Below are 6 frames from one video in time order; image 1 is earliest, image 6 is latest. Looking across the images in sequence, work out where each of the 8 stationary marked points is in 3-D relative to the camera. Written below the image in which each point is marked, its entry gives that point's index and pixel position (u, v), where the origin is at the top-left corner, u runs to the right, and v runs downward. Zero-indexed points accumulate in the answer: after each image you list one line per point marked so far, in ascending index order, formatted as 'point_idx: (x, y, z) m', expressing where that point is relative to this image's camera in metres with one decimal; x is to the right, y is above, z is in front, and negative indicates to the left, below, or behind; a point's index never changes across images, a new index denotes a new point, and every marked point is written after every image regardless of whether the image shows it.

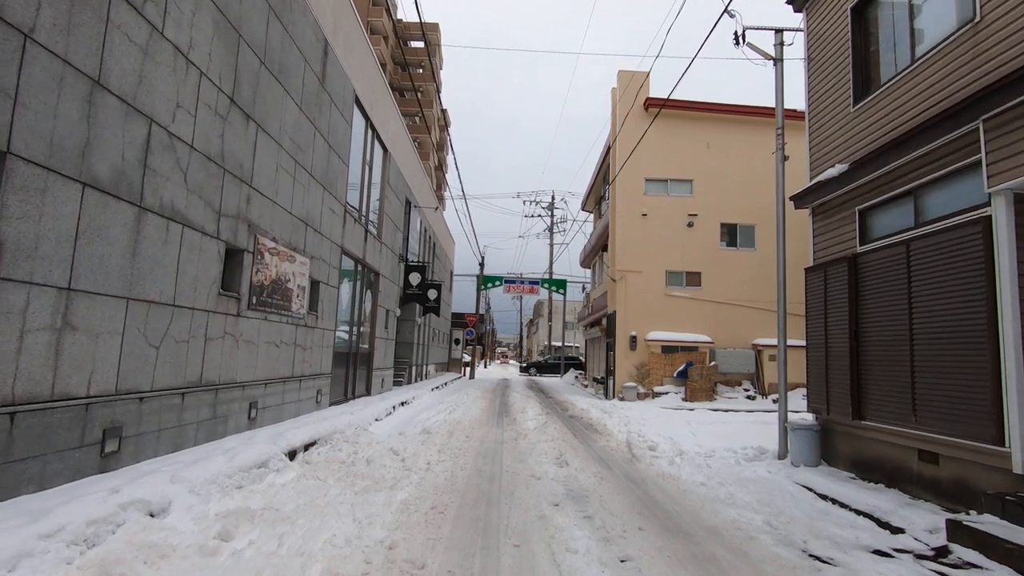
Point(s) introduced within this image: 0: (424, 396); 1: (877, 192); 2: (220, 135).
0: (-2.6, -3.2, +16.9) m
1: (+4.5, +1.2, +7.1) m
2: (-3.3, +1.7, +6.4) m
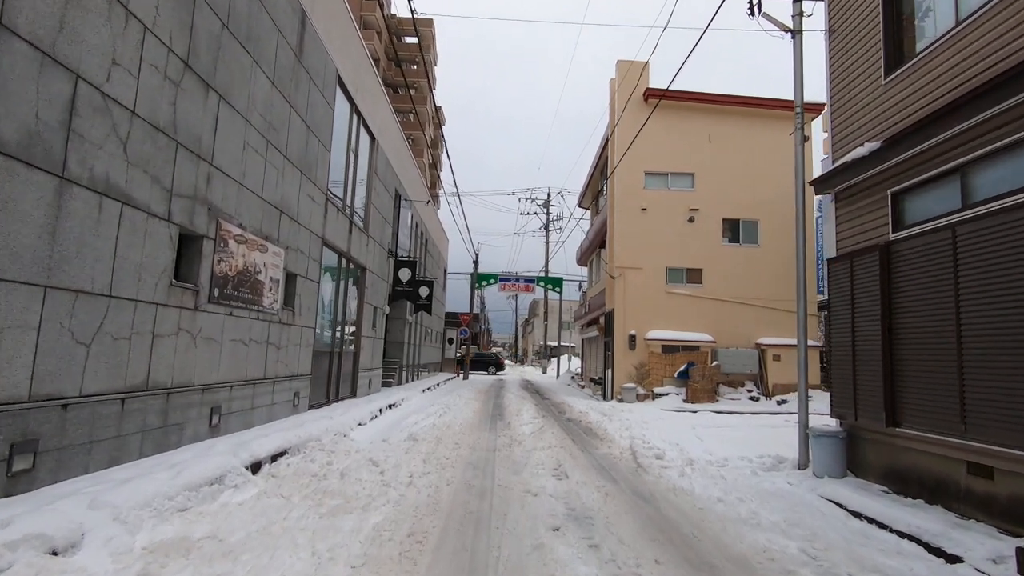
0: (-2.7, -3.1, +16.1) m
1: (+4.5, +1.3, +6.4) m
2: (-3.3, +1.8, +5.6) m
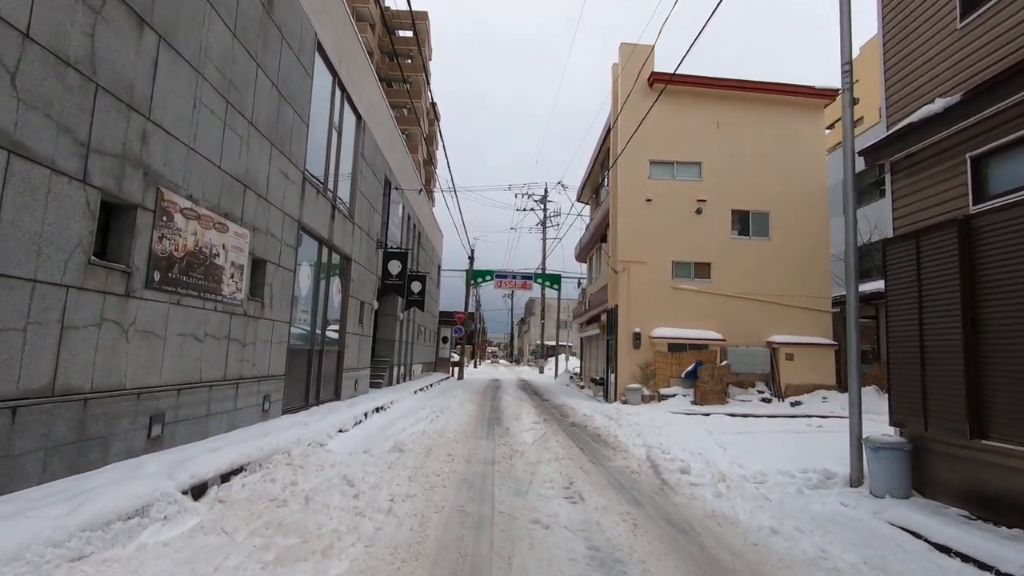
0: (-2.8, -2.9, +15.0) m
1: (+4.5, +1.5, +5.3) m
2: (-3.3, +2.0, +4.4) m
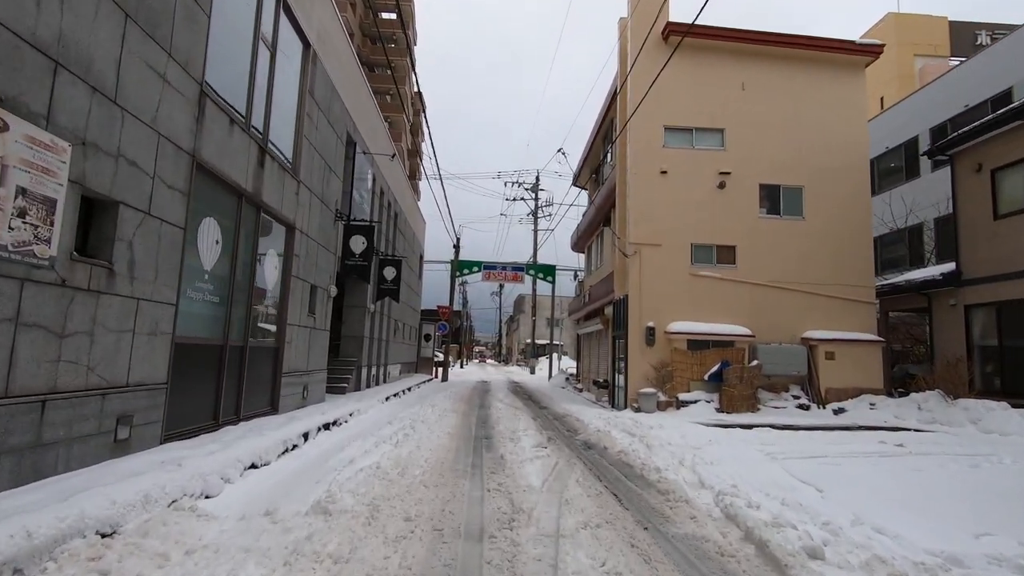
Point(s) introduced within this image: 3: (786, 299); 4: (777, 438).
0: (-3.0, -2.5, +12.0) m
1: (+4.6, +1.8, +2.4) m
2: (-3.2, +2.3, +1.4) m
3: (+7.8, -0.3, +16.3) m
4: (+4.7, -2.6, +10.2) m
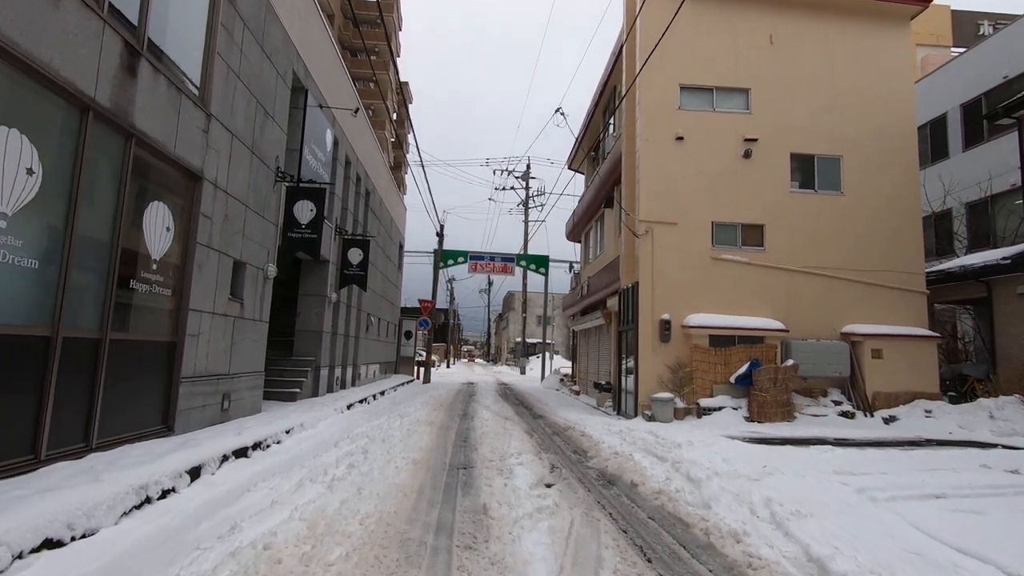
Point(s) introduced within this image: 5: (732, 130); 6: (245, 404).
0: (-3.1, -2.2, +9.3) m
1: (+4.6, +2.1, -0.1) m
2: (-3.2, +2.7, -1.3) m
3: (+7.5, 0.0, +13.8) m
4: (+4.6, -2.3, +7.7) m
5: (+5.5, +4.0, +14.3) m
6: (-4.0, -1.7, +8.7) m
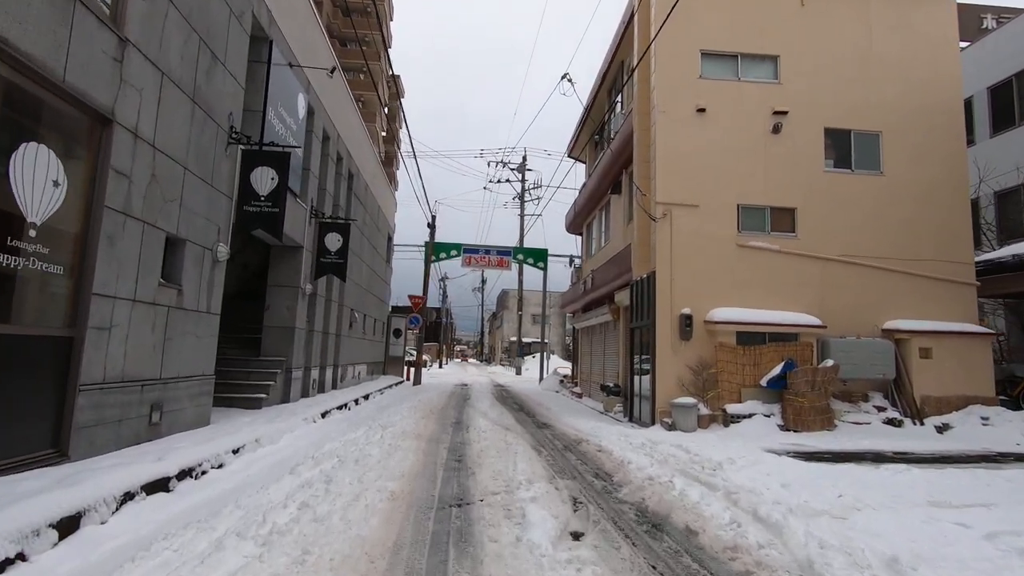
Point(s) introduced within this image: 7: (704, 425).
0: (-3.1, -2.0, +7.6) m
1: (+4.7, +2.3, -1.7) m
2: (-3.0, +2.9, -2.9) m
3: (+7.5, +0.2, +12.3) m
4: (+4.6, -2.1, +6.1) m
5: (+5.5, +4.1, +12.7) m
6: (-4.0, -1.5, +7.0) m
7: (+3.7, -2.6, +10.9) m
